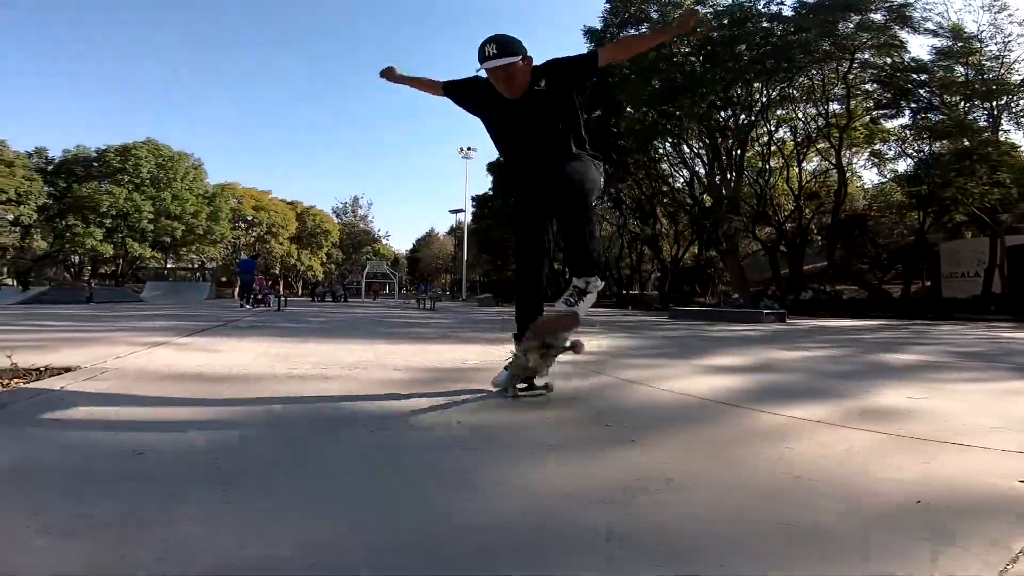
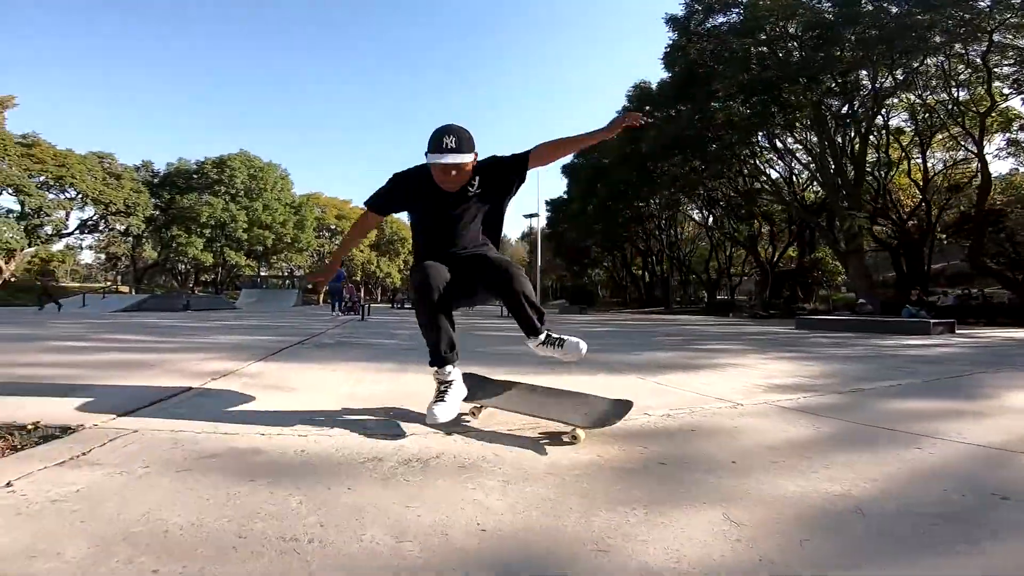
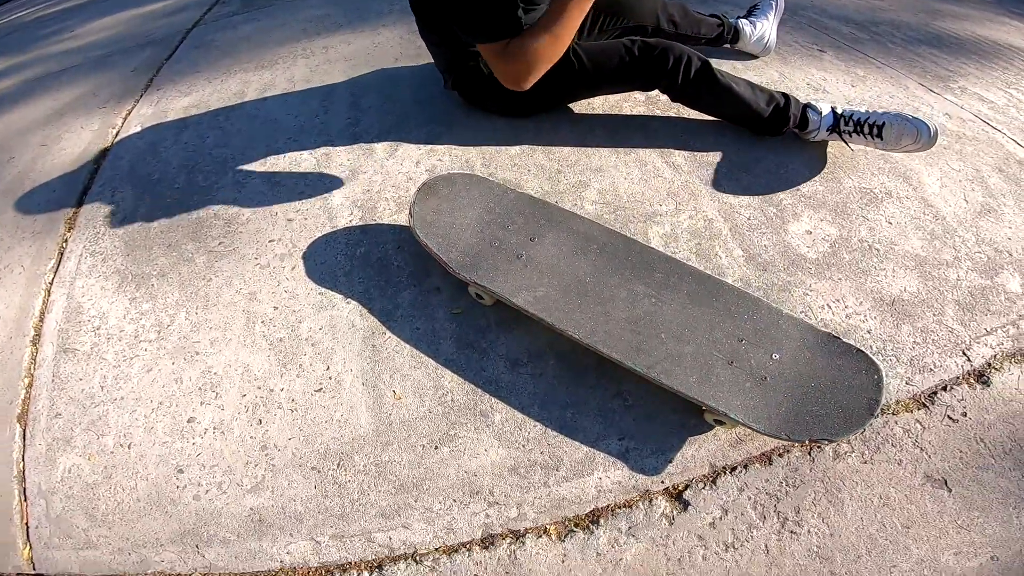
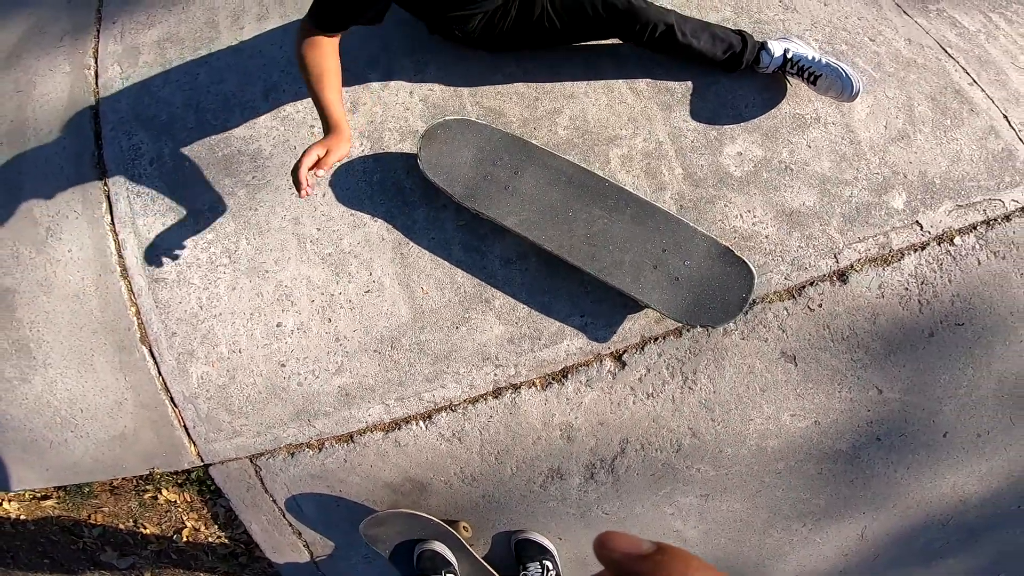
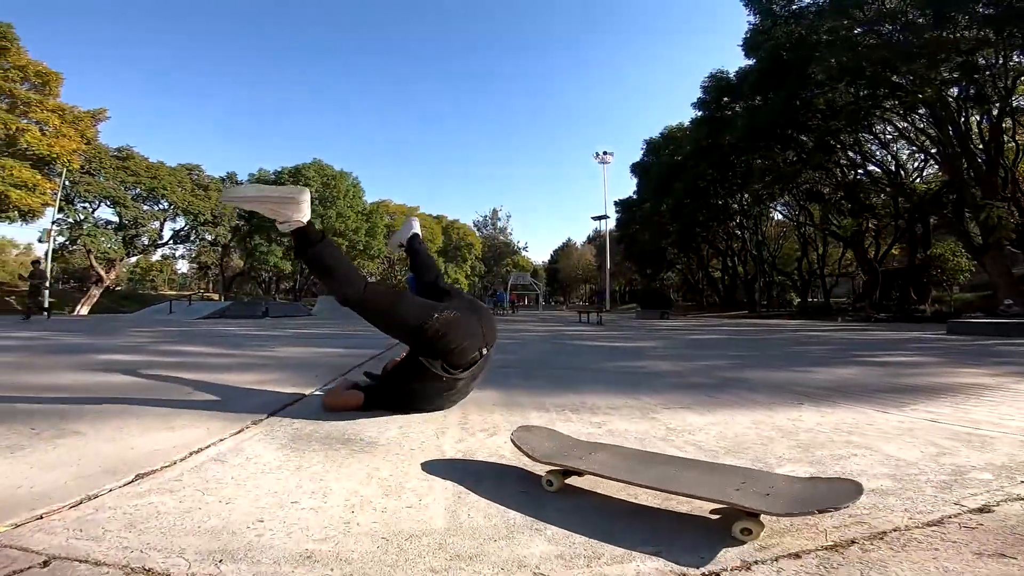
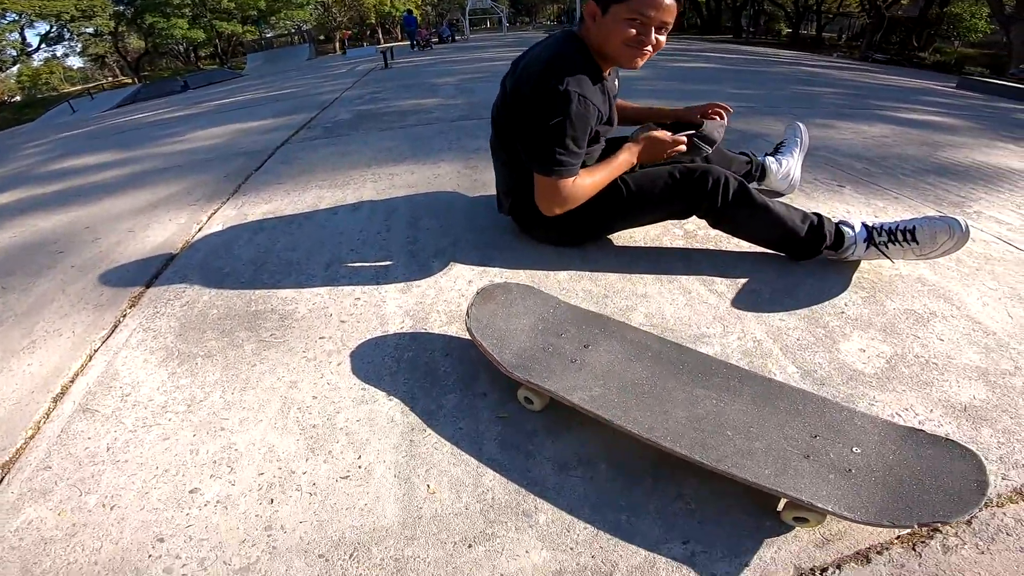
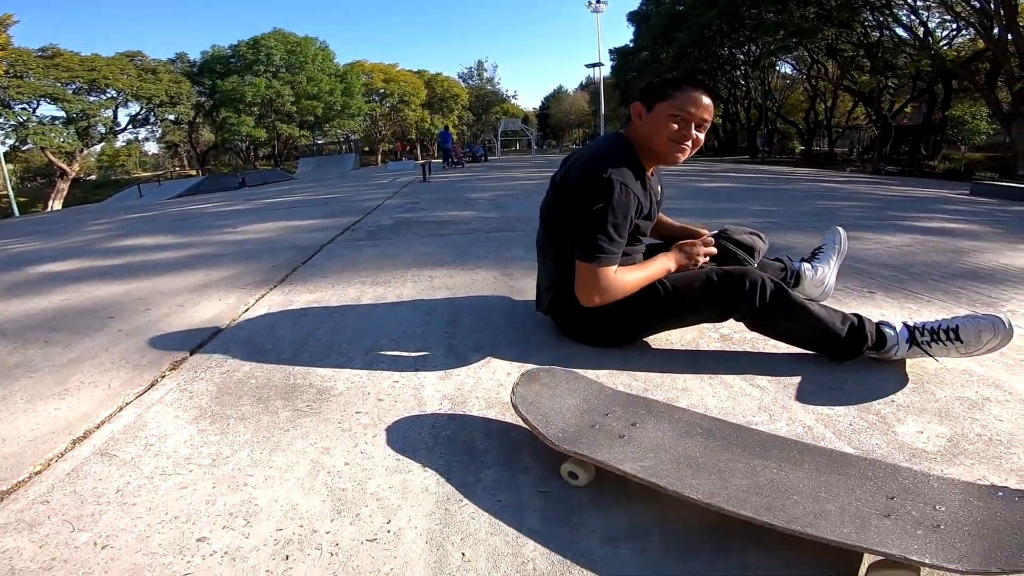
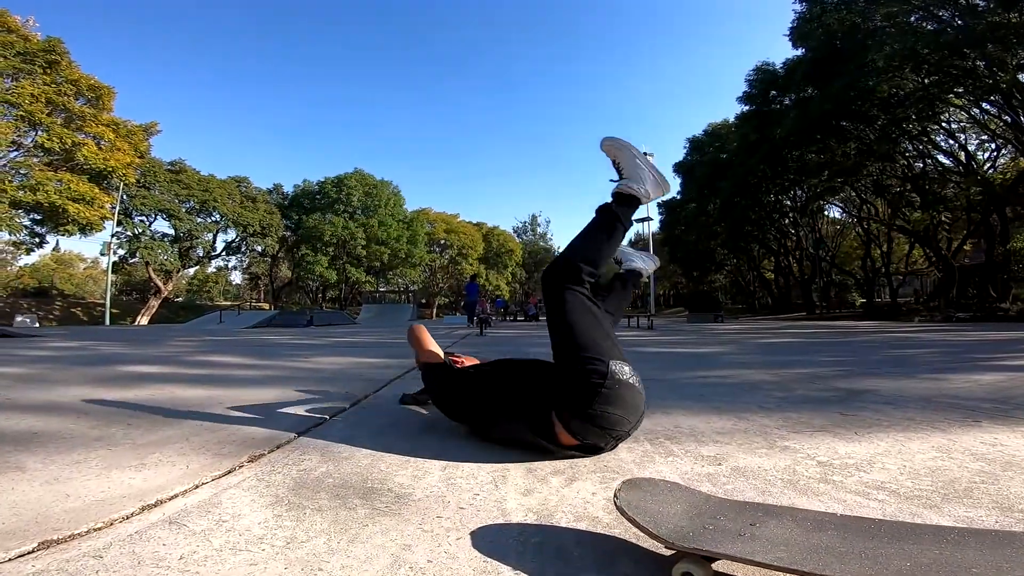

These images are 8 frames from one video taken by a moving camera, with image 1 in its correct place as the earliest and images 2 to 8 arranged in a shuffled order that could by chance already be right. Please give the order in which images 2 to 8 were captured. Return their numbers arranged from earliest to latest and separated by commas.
2, 5, 8, 7, 6, 3, 4
